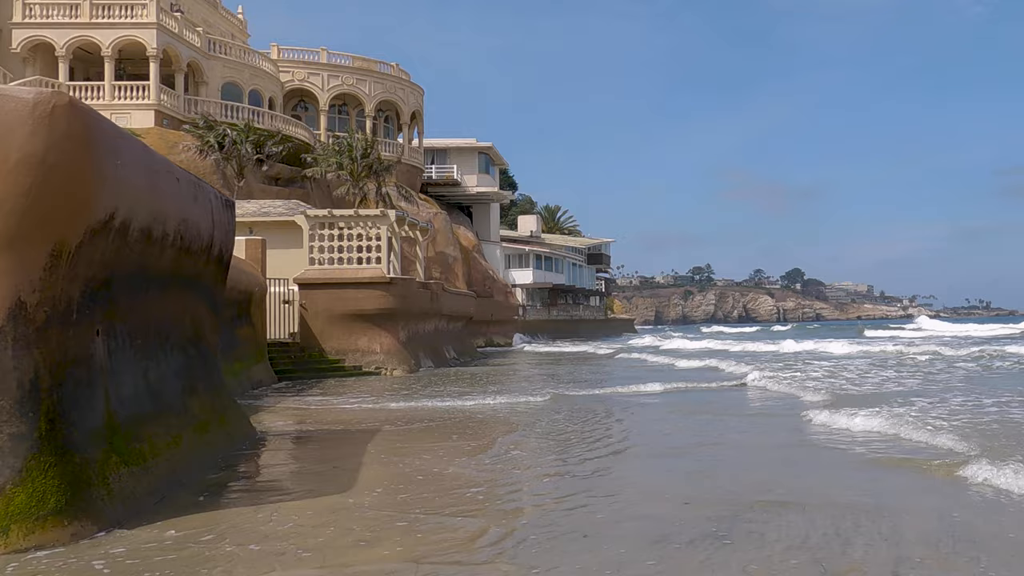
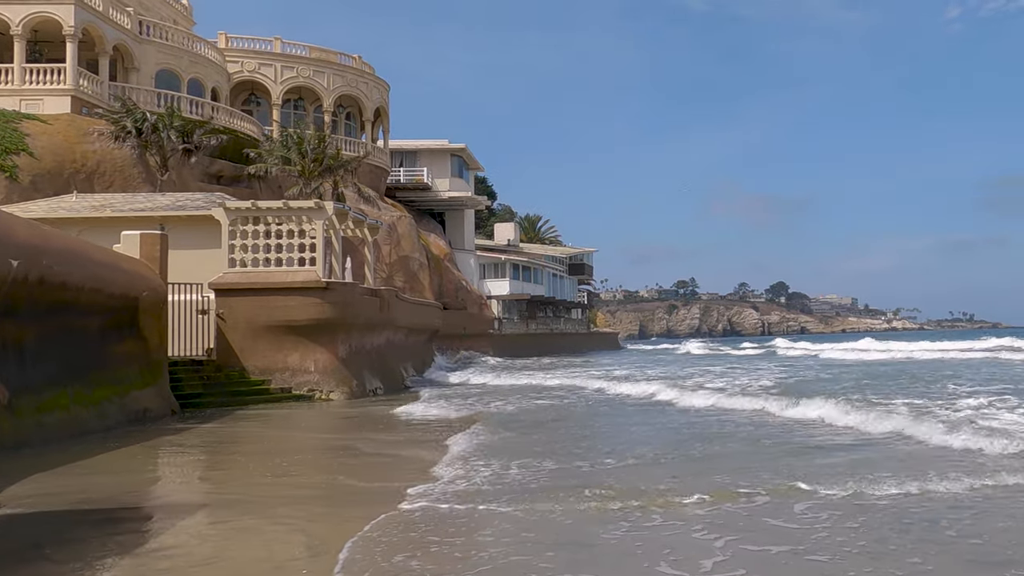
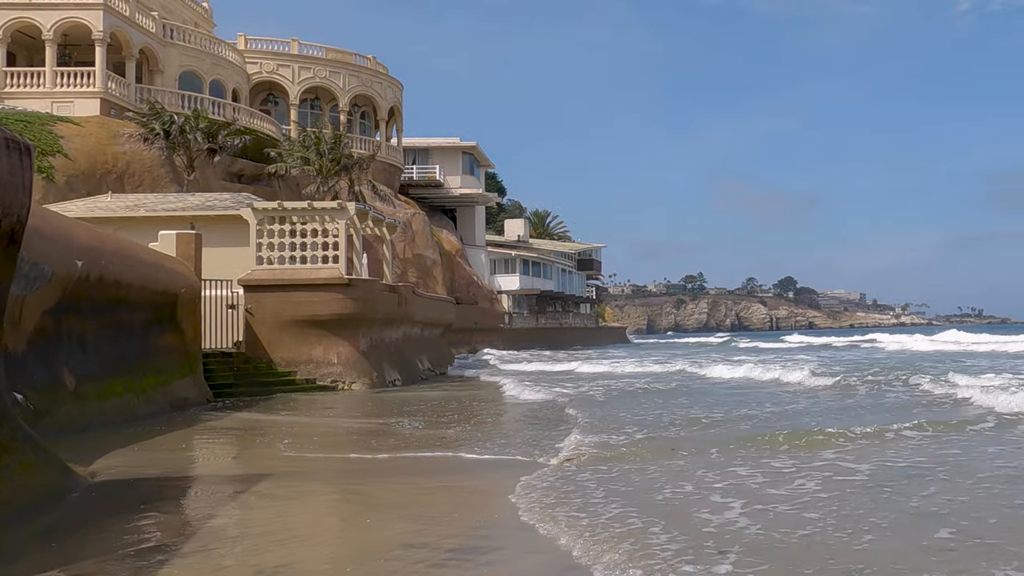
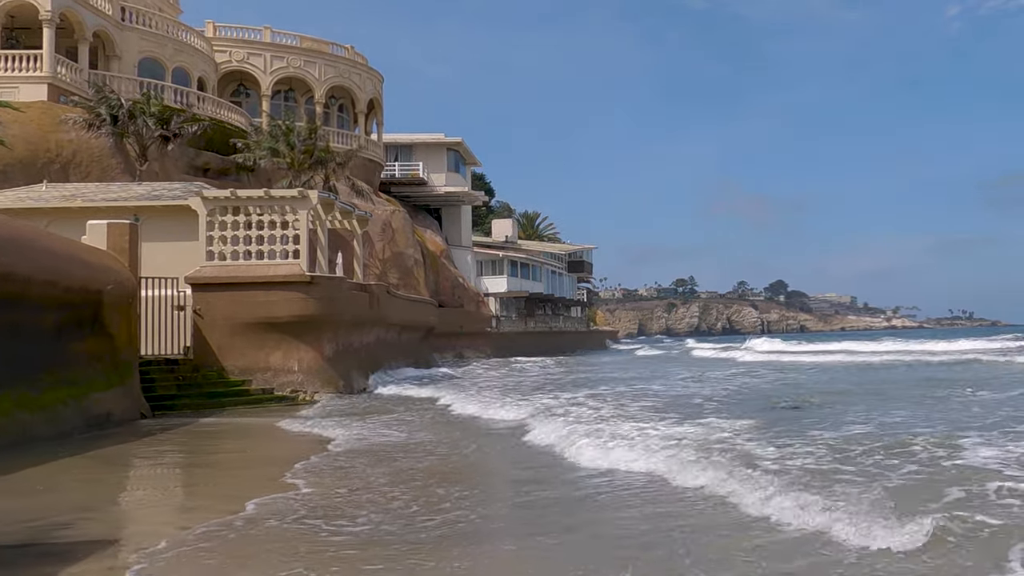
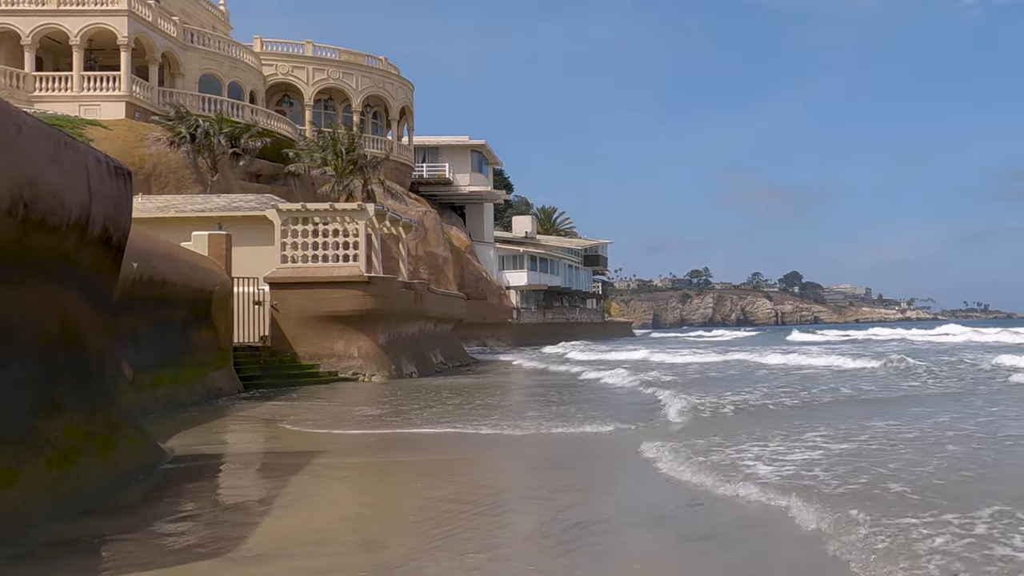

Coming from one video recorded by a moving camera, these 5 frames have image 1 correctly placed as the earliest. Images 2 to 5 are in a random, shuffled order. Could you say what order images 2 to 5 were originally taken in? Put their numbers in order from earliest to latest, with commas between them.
5, 3, 2, 4
